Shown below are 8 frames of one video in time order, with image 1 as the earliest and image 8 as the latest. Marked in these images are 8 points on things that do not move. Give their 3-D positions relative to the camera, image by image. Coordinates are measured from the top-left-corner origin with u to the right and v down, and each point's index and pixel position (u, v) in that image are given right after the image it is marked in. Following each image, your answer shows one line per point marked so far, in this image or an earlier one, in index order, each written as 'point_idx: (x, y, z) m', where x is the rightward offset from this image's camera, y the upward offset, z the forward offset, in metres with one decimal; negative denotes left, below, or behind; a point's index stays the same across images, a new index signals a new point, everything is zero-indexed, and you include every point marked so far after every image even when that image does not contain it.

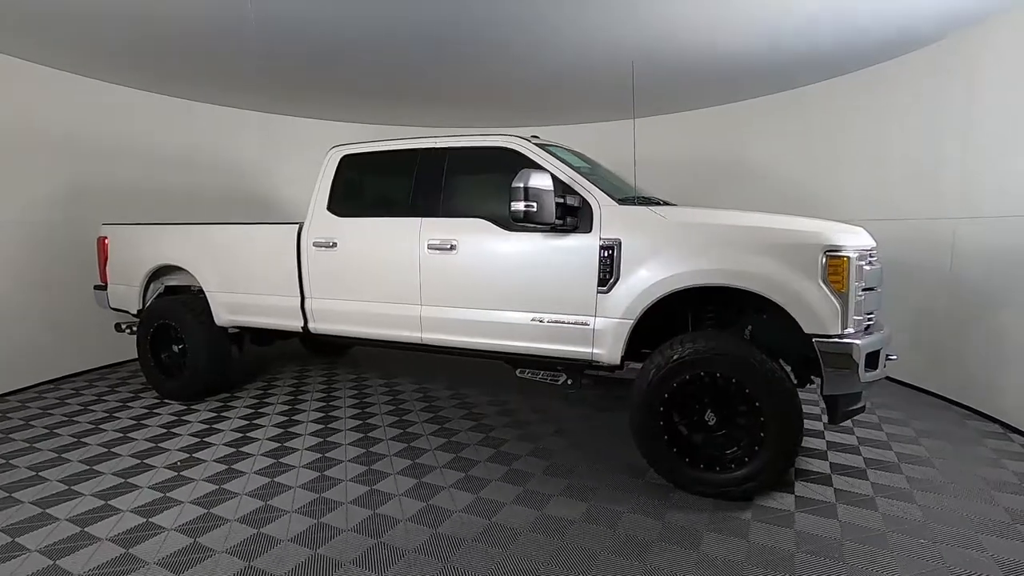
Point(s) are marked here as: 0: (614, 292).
0: (+0.6, 0.0, +2.8) m
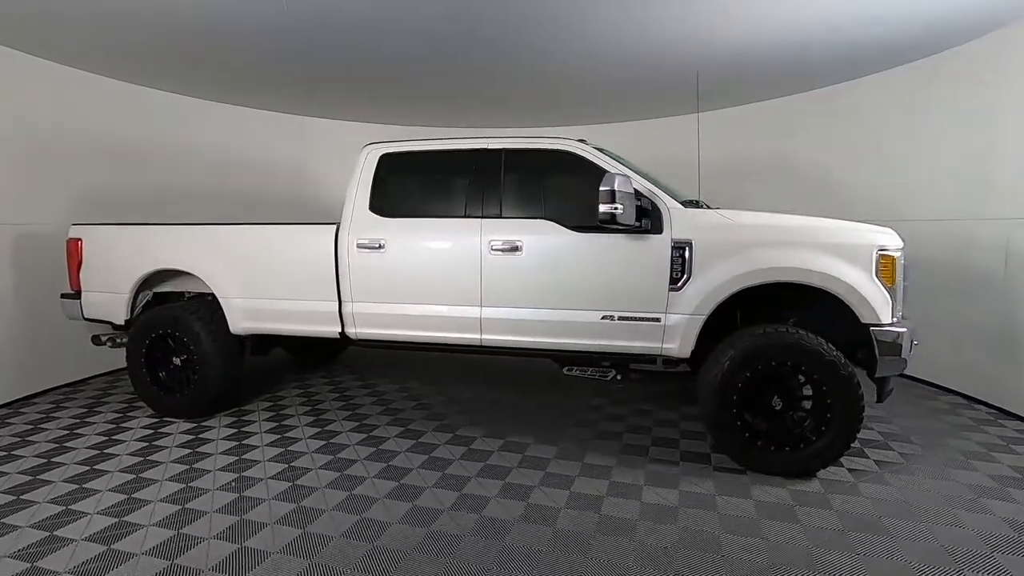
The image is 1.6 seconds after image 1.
0: (+1.0, 0.0, +3.0) m
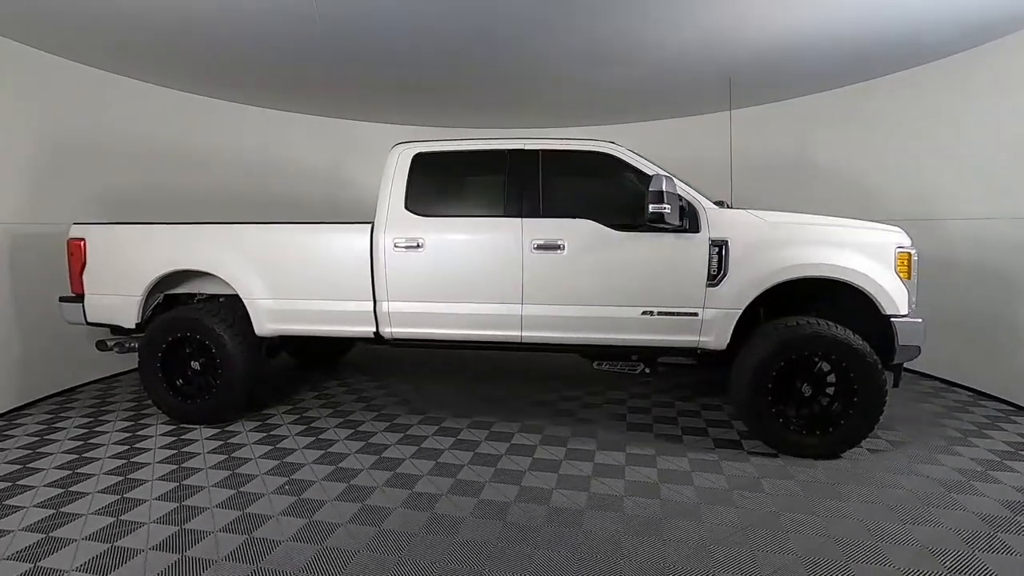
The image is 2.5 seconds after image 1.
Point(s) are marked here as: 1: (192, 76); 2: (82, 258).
0: (+1.3, 0.0, +3.2) m
1: (-2.7, +1.8, +4.4) m
2: (-3.0, +0.2, +3.7) m
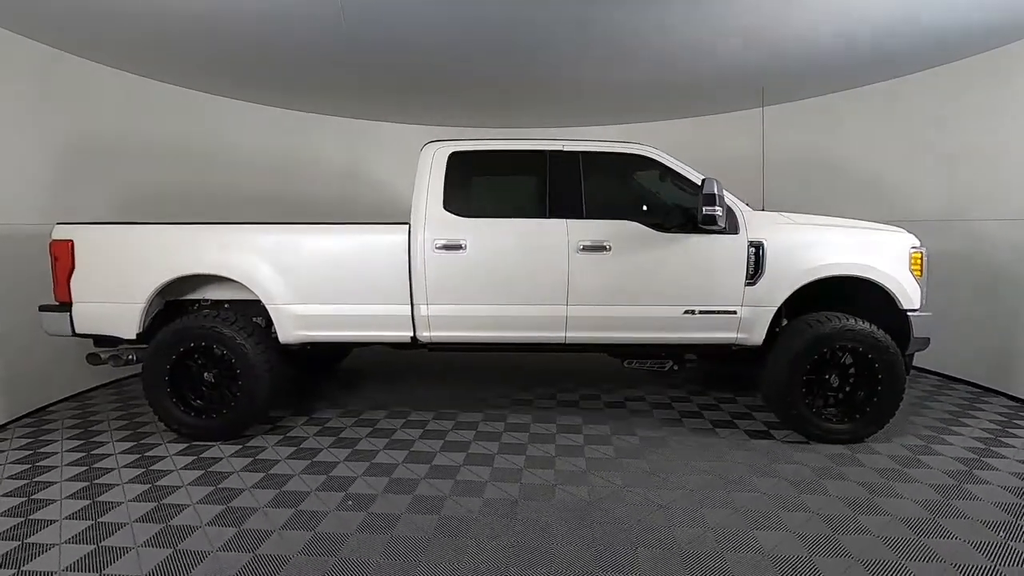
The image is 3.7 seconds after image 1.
0: (+1.5, 0.0, +3.3) m
1: (-2.6, +1.7, +4.1) m
2: (-2.7, +0.2, +3.3) m
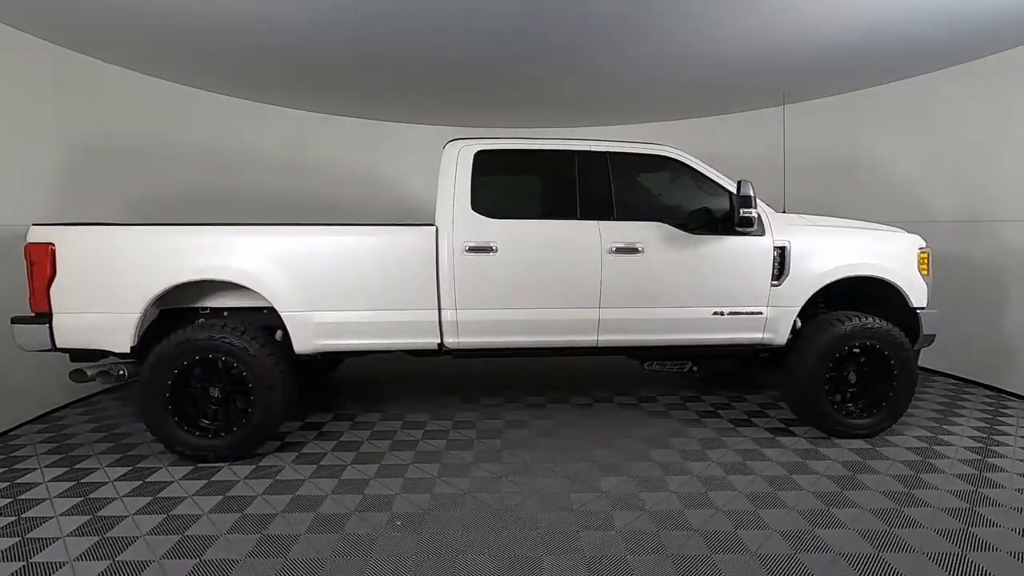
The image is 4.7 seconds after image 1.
0: (+1.7, 0.0, +3.4) m
1: (-2.5, +1.7, +3.7) m
2: (-2.6, +0.1, +2.9) m
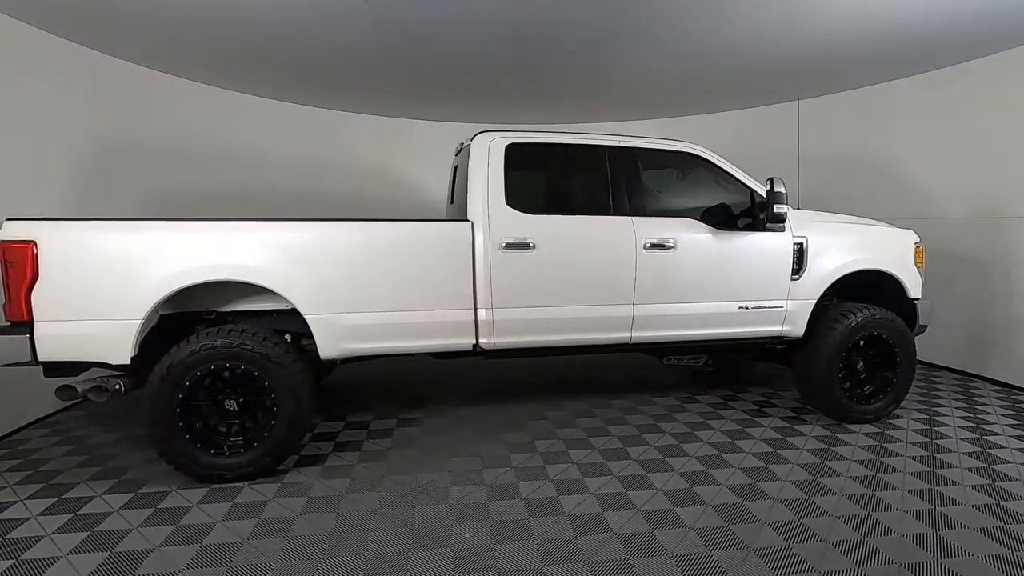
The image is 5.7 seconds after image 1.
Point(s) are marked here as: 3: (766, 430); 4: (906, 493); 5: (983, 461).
0: (+1.9, +0.1, +3.5) m
1: (-2.3, +1.7, +3.3) m
2: (-2.3, +0.1, +2.5) m
3: (+1.7, -0.9, +3.5) m
4: (+2.0, -1.0, +2.7) m
5: (+2.7, -1.0, +3.0) m
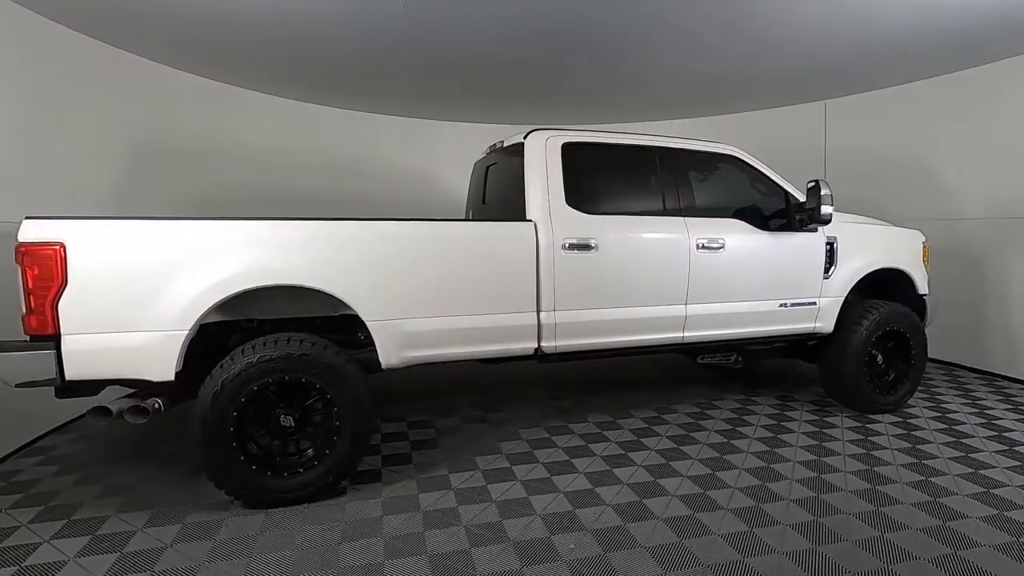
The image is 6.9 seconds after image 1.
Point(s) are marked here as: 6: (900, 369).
0: (+2.2, +0.1, +3.7) m
1: (-2.0, +1.6, +3.0) m
2: (-1.9, +0.1, +2.2) m
3: (+1.9, -0.9, +3.6) m
4: (+2.4, -1.0, +2.8) m
5: (+3.0, -1.0, +3.3) m
6: (+2.8, -0.6, +3.8) m
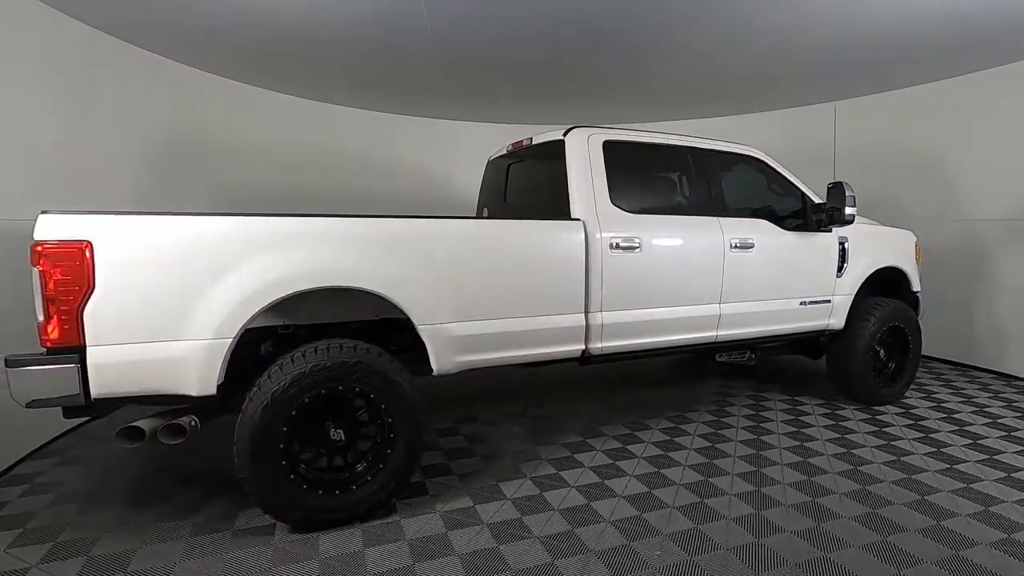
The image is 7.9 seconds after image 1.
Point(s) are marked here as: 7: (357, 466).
0: (+2.3, +0.1, +3.8) m
1: (-1.8, +1.6, +2.7) m
2: (-1.5, 0.0, +2.0) m
3: (+2.1, -0.9, +3.7) m
4: (+2.6, -1.0, +3.0) m
5: (+3.2, -0.9, +3.5) m
6: (+2.9, -0.6, +4.0) m
7: (-0.7, -0.8, +2.4) m
